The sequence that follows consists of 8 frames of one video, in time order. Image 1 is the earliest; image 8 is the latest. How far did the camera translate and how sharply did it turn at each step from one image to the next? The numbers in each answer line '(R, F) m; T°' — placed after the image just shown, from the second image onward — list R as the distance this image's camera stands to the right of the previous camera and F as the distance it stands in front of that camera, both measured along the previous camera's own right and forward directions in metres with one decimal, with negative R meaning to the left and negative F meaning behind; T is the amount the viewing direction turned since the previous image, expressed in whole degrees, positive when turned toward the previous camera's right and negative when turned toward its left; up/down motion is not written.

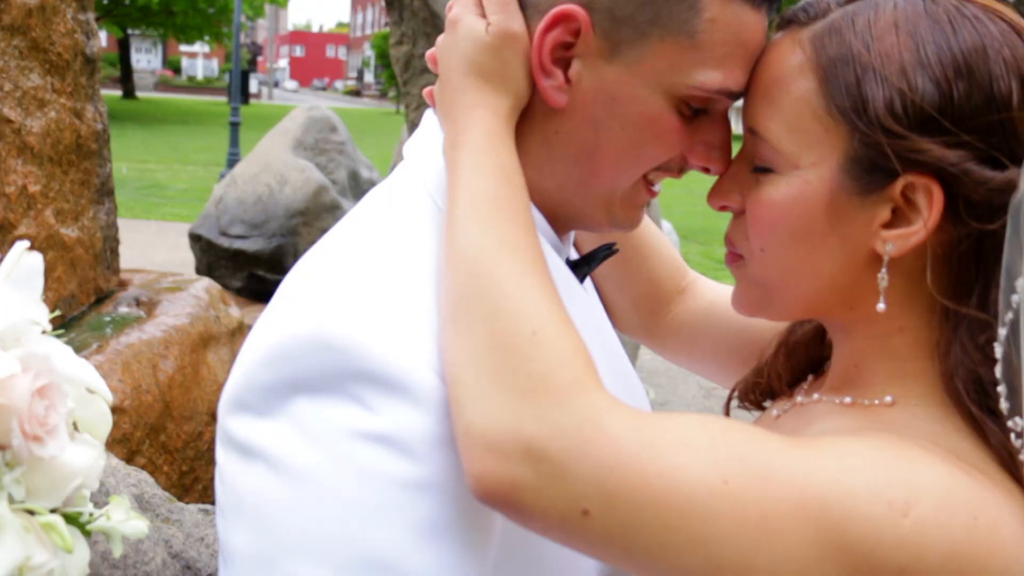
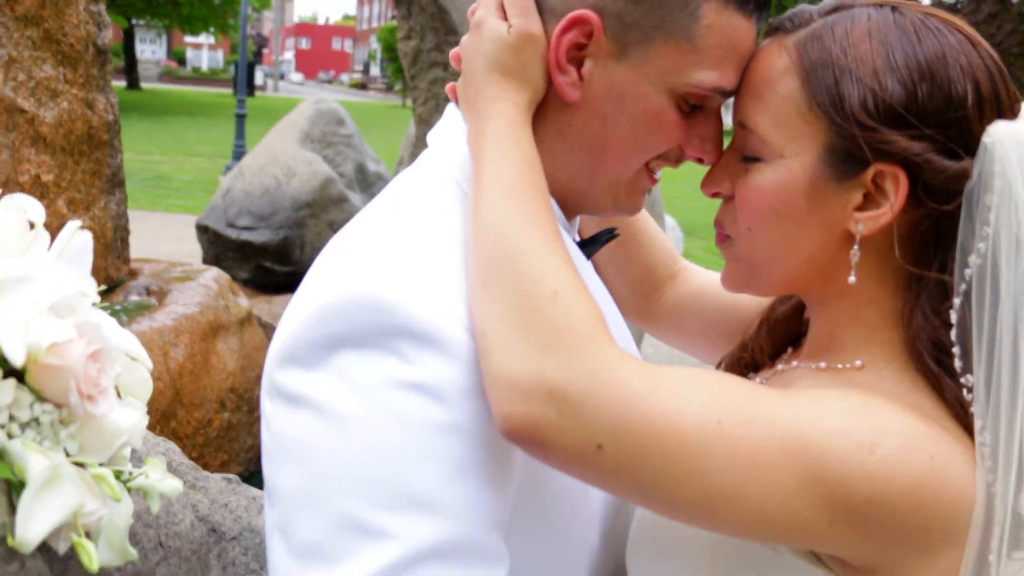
(0.0, -0.1) m; 0°
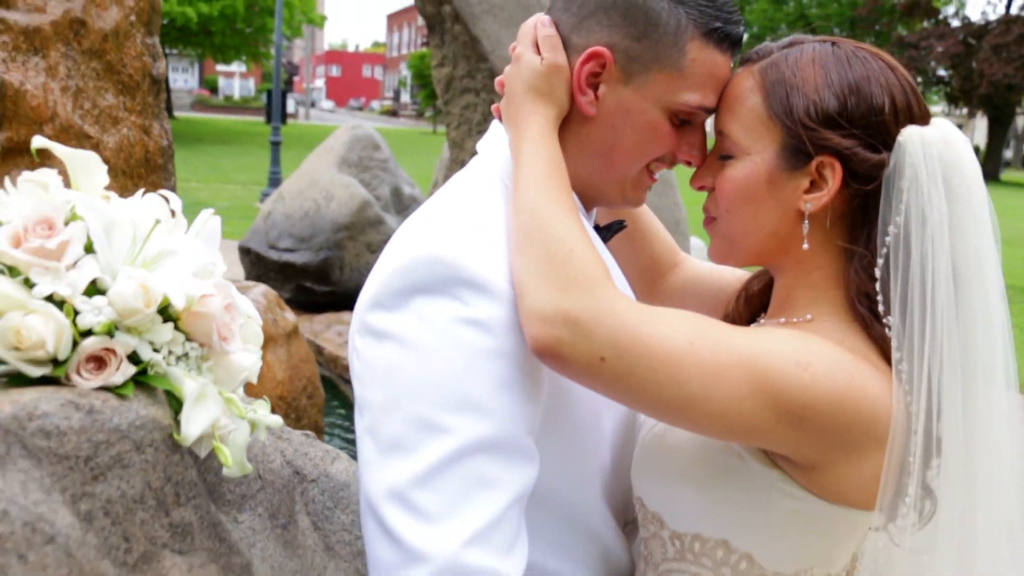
(0.0, -0.3) m; -2°
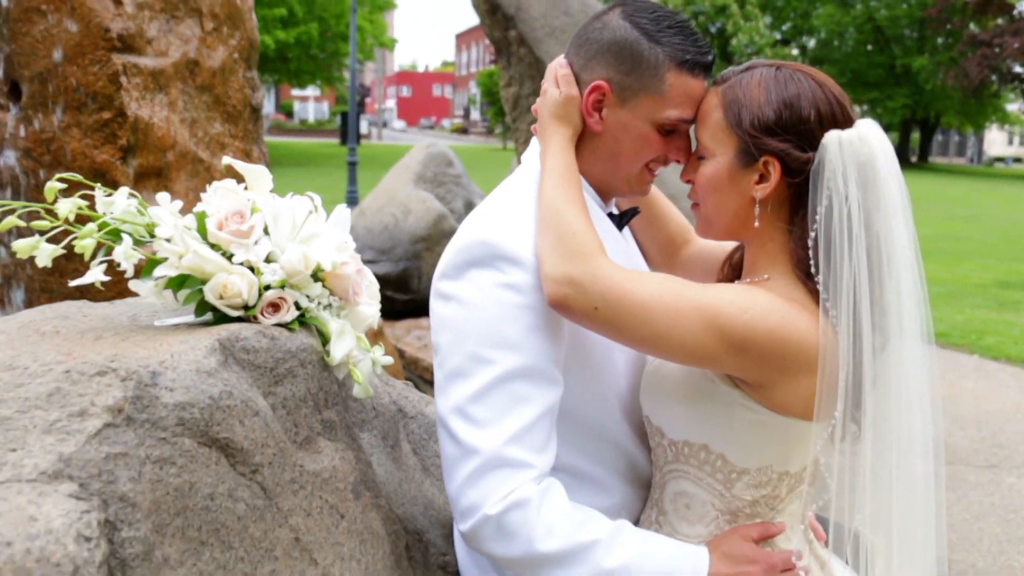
(0.0, -0.4) m; -4°
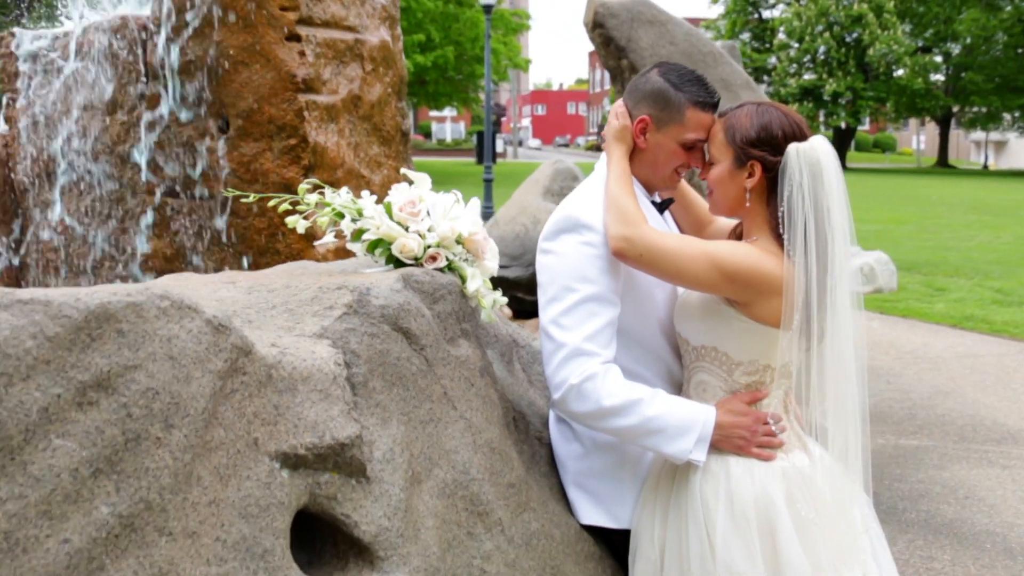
(+0.2, -0.8) m; -8°
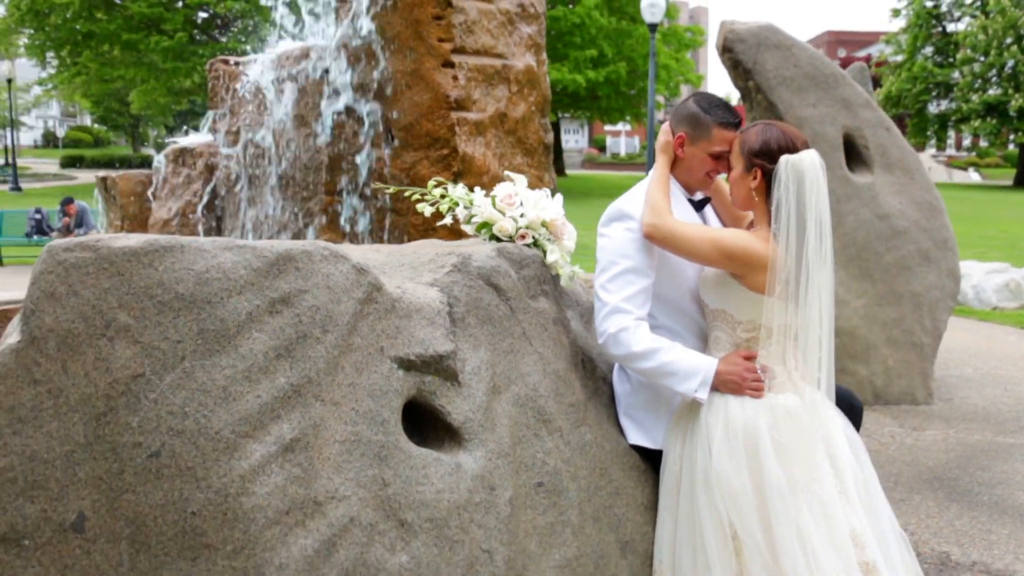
(+0.3, -0.7) m; -10°
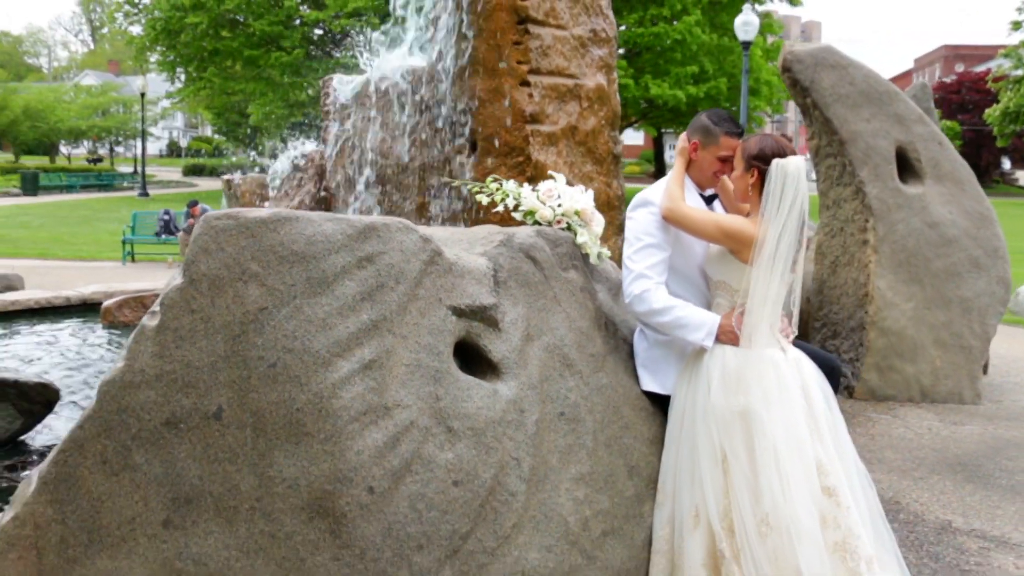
(+0.2, -0.8) m; -6°
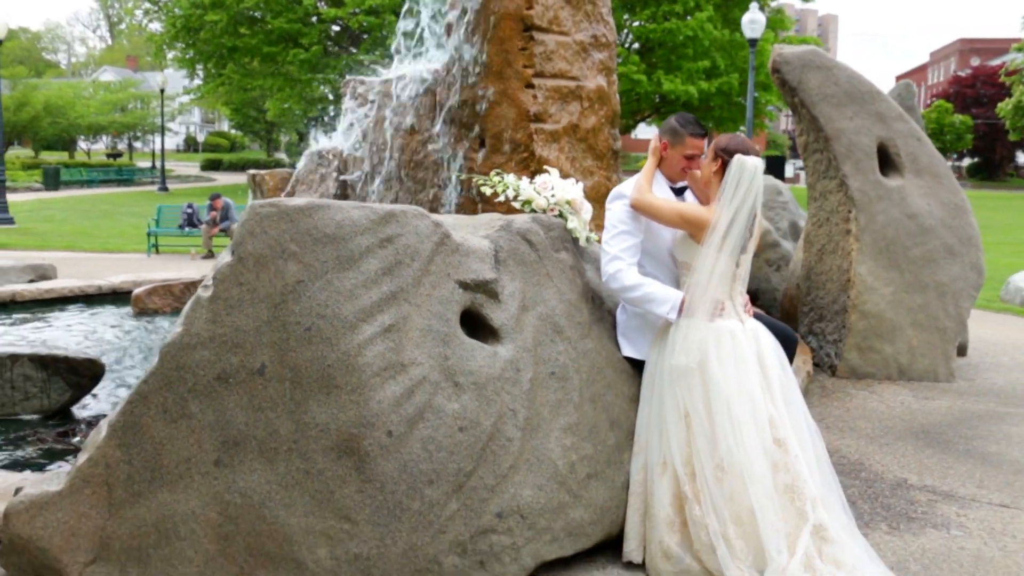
(+0.1, -0.6) m; -1°
